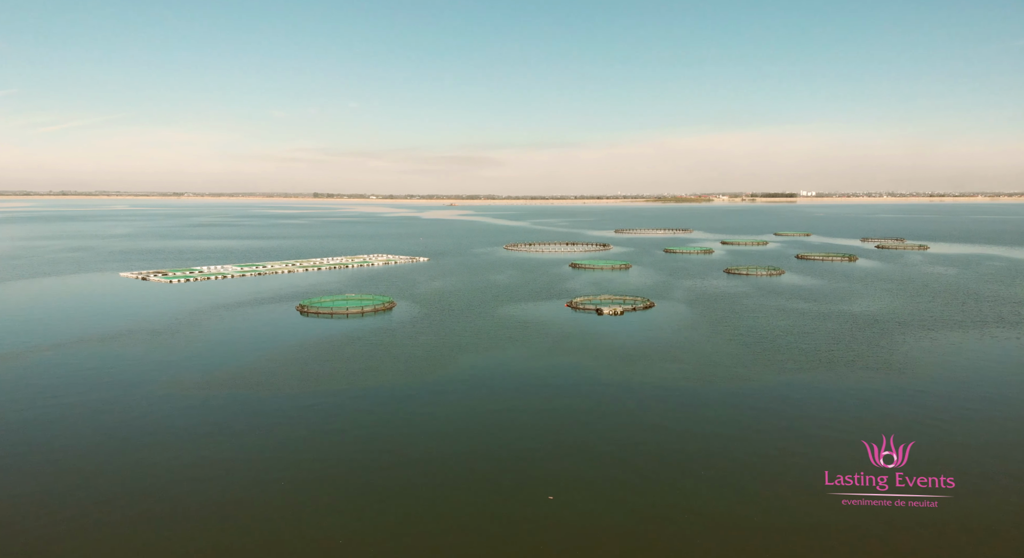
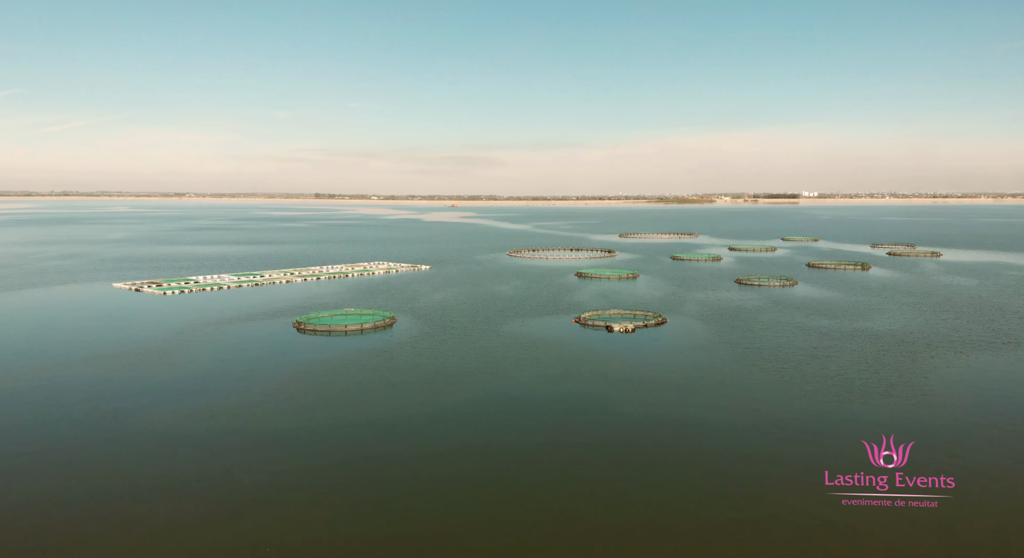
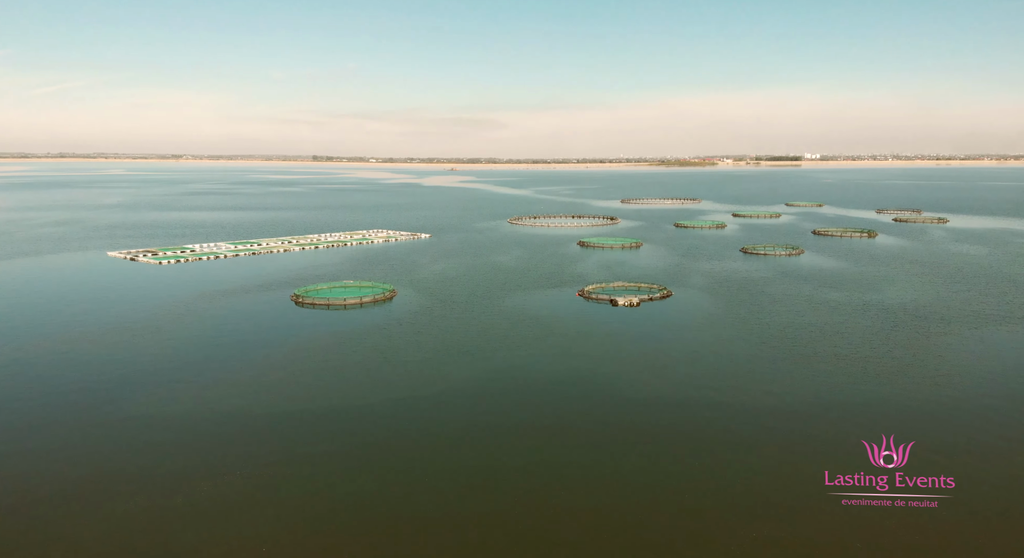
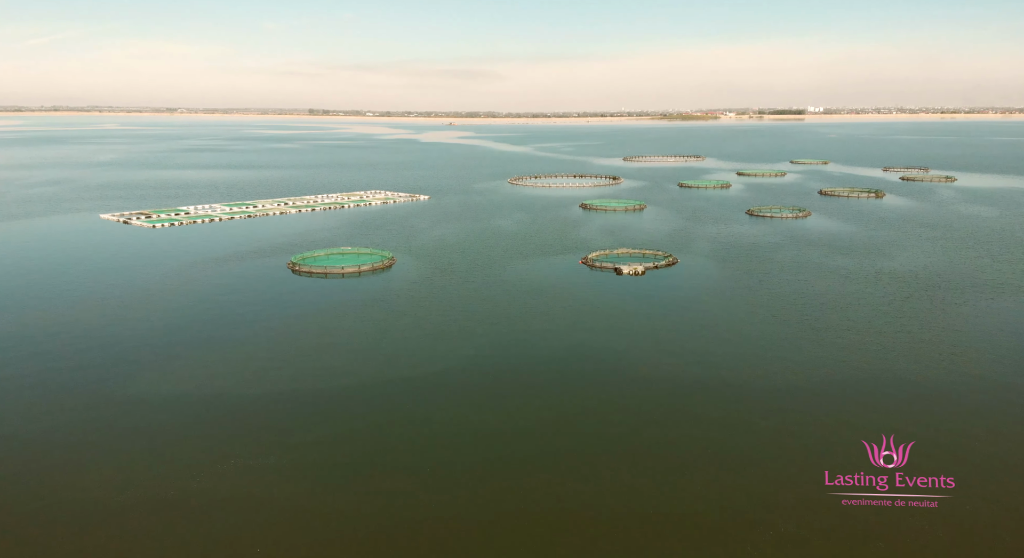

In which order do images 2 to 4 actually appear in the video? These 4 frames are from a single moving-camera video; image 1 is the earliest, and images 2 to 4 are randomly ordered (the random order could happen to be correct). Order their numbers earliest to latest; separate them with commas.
2, 3, 4
